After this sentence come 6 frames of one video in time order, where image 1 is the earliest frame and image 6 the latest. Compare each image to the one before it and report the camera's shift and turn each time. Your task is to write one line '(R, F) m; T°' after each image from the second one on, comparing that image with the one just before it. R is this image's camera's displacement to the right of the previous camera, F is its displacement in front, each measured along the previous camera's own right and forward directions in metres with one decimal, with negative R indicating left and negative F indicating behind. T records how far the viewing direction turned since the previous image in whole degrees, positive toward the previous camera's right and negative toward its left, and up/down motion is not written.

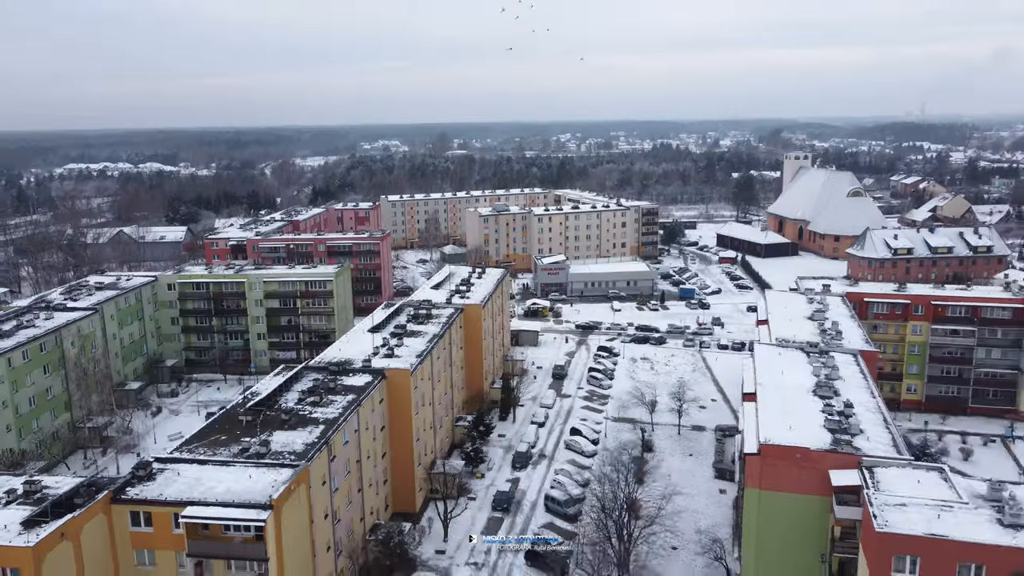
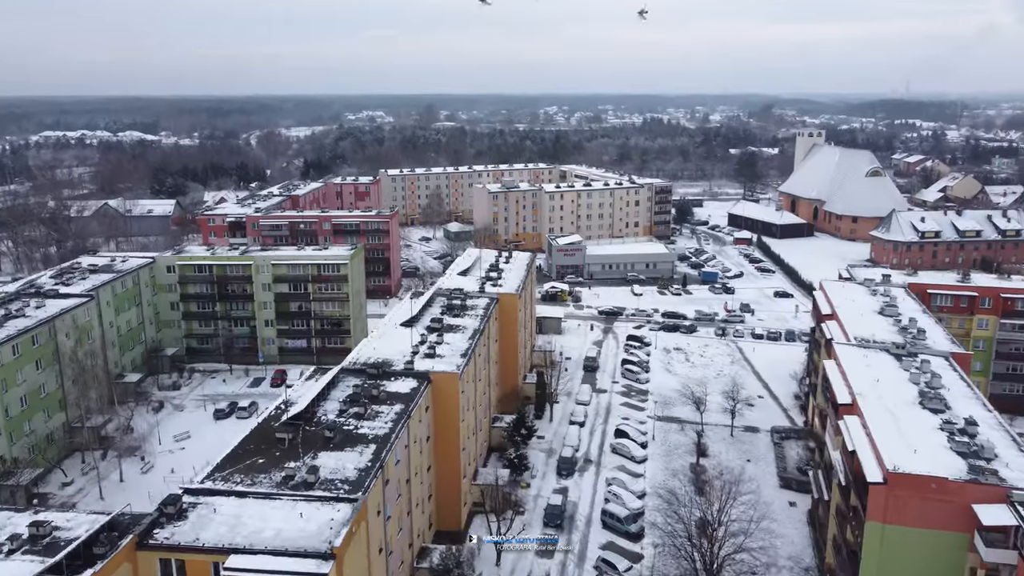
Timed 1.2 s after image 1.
(-1.6, +2.0) m; +1°
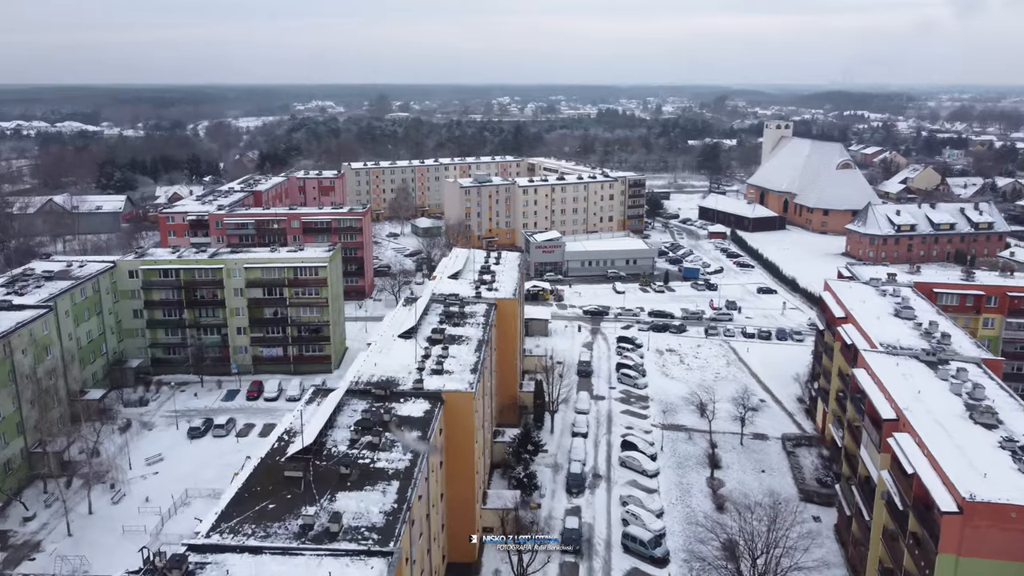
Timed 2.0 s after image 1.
(-1.2, +1.3) m; +3°
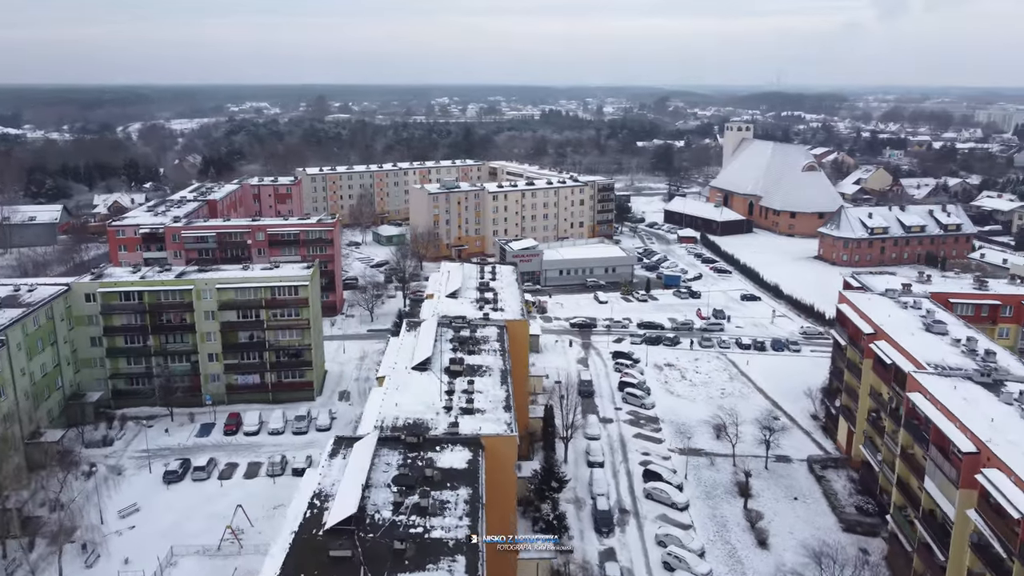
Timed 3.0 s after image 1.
(-1.7, +1.6) m; +4°
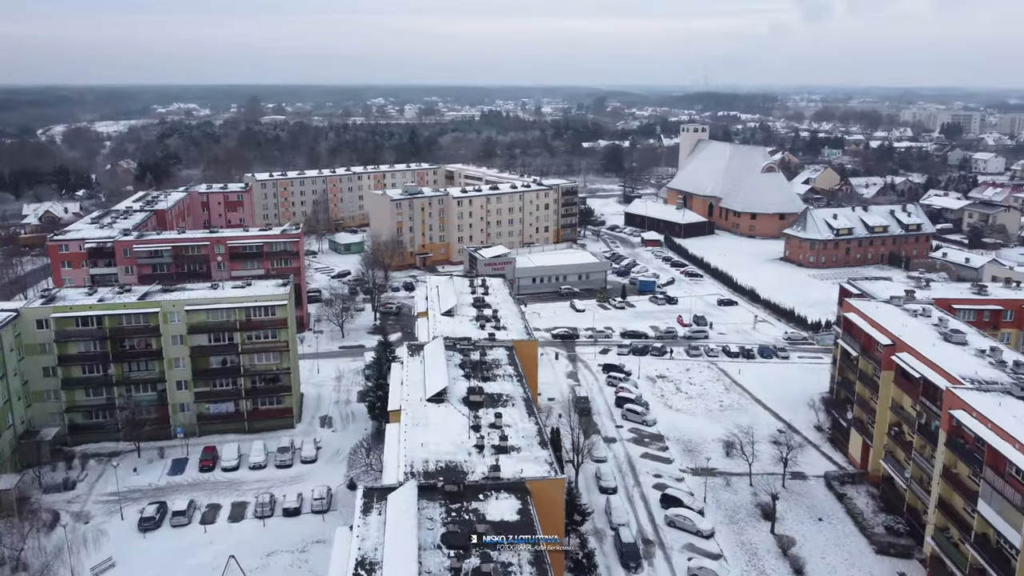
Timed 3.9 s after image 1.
(-1.5, +1.3) m; +4°
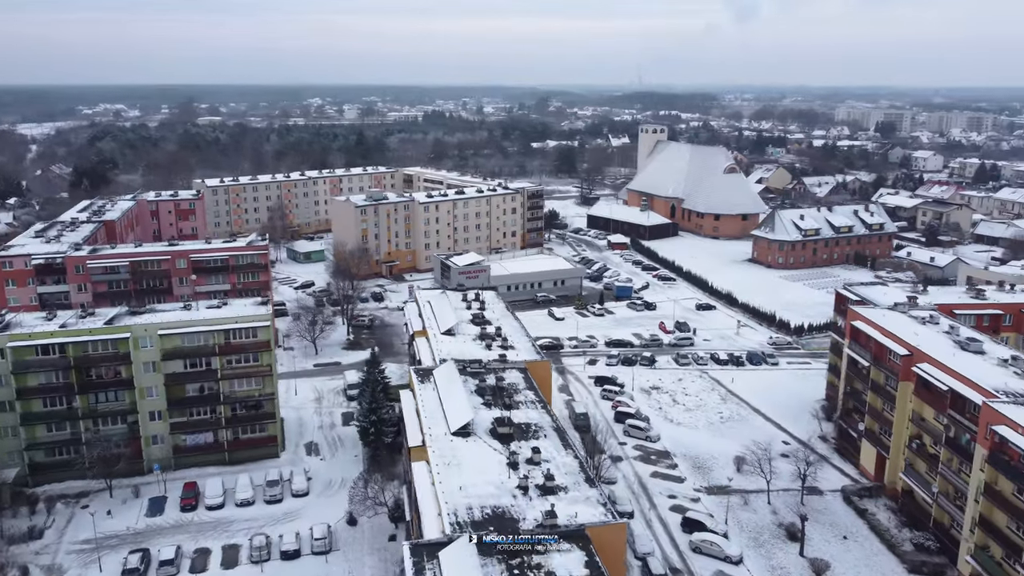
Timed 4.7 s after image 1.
(-1.5, +1.1) m; +4°
